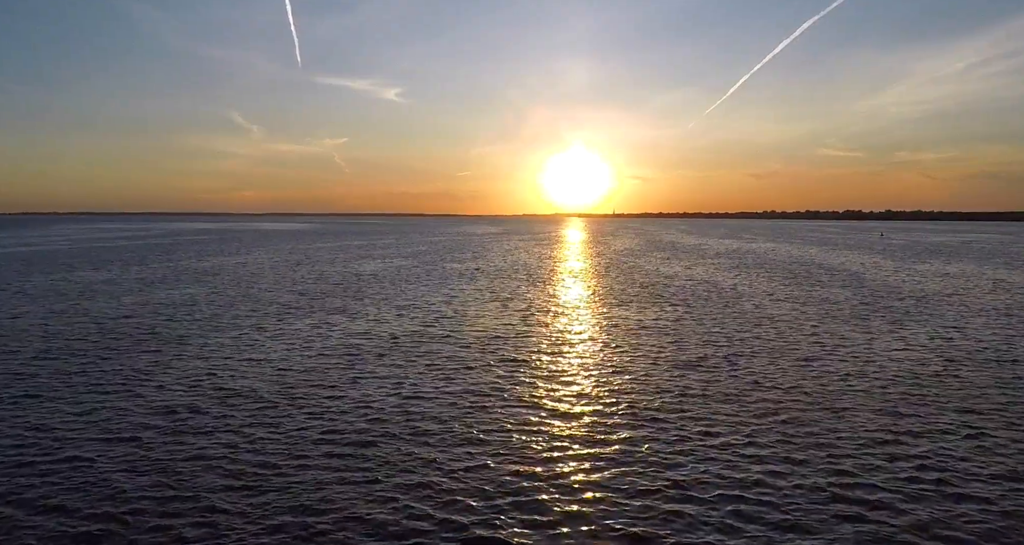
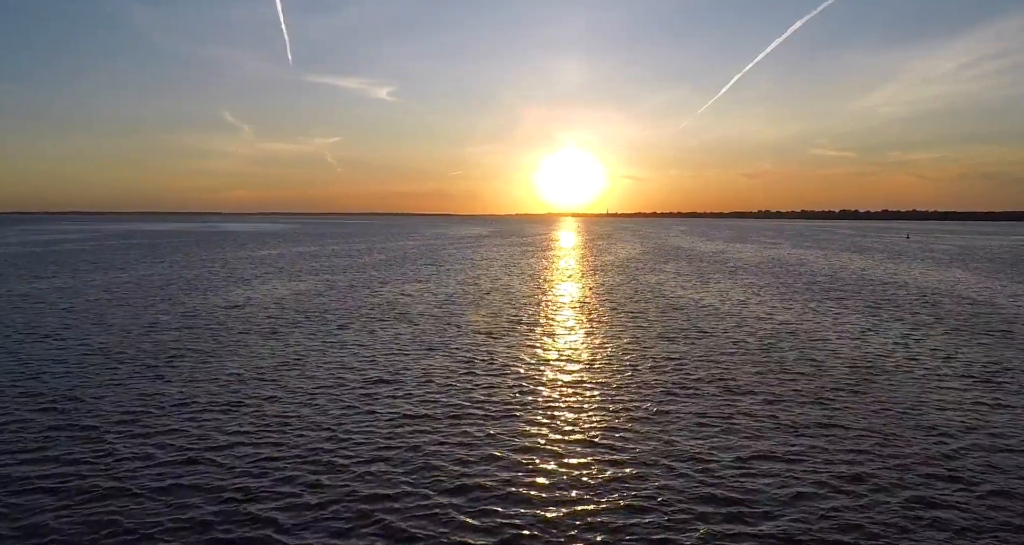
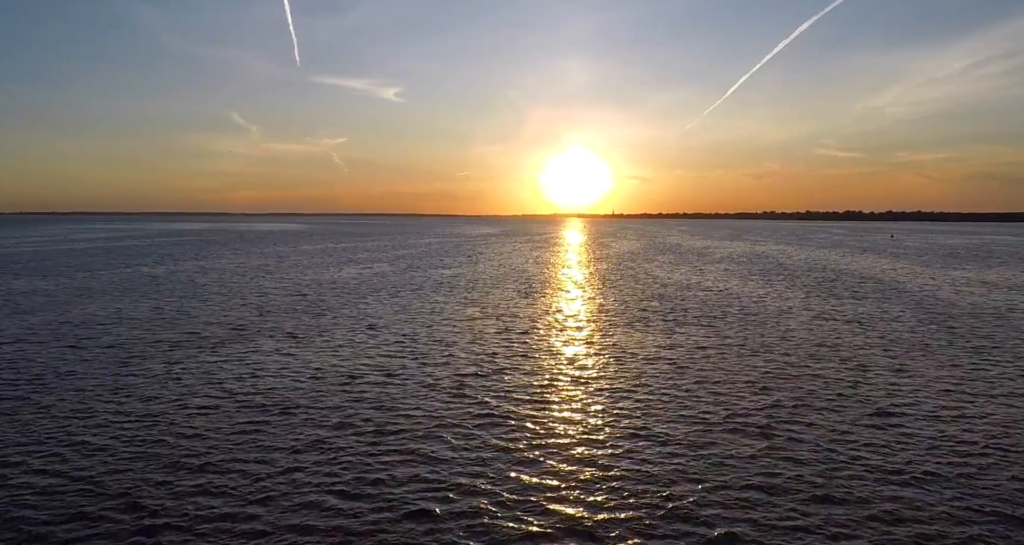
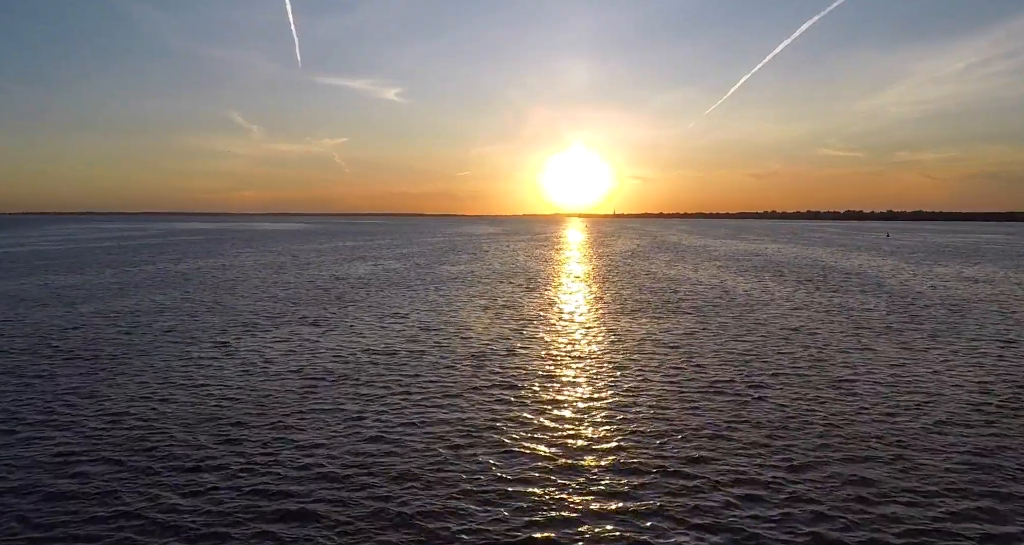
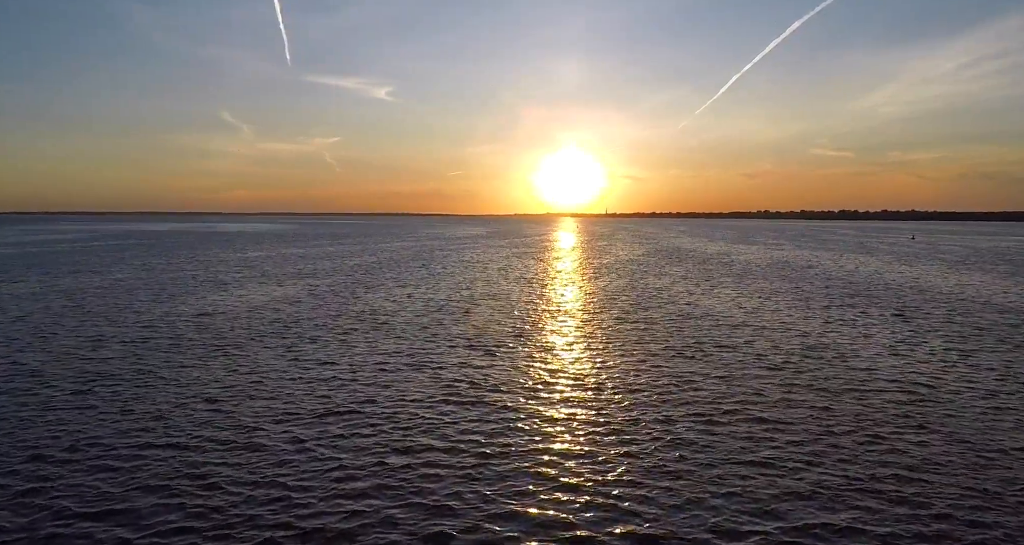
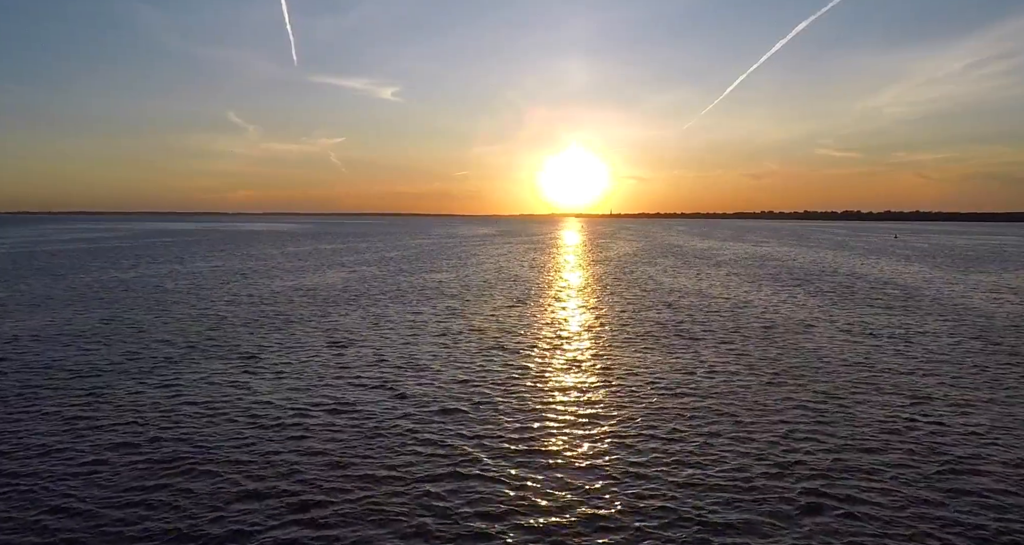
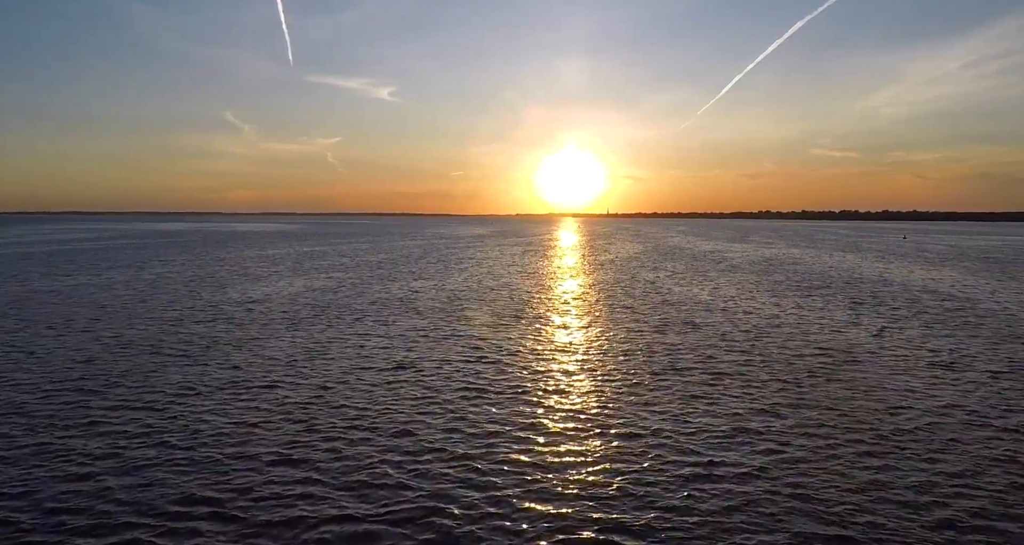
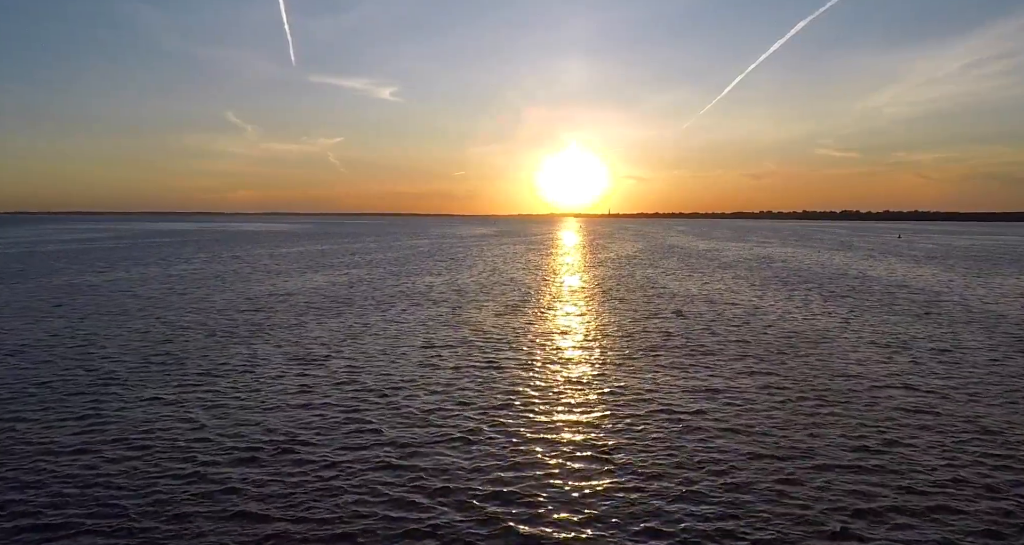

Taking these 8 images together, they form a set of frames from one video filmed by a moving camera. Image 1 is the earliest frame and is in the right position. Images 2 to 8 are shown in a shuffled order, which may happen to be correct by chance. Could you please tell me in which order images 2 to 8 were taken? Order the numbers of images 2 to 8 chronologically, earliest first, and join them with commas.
4, 3, 6, 8, 7, 2, 5
